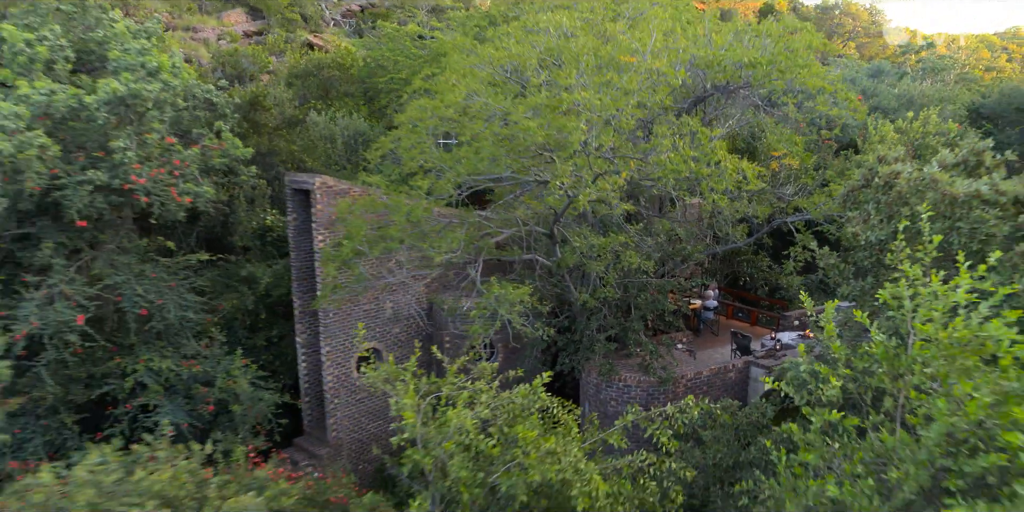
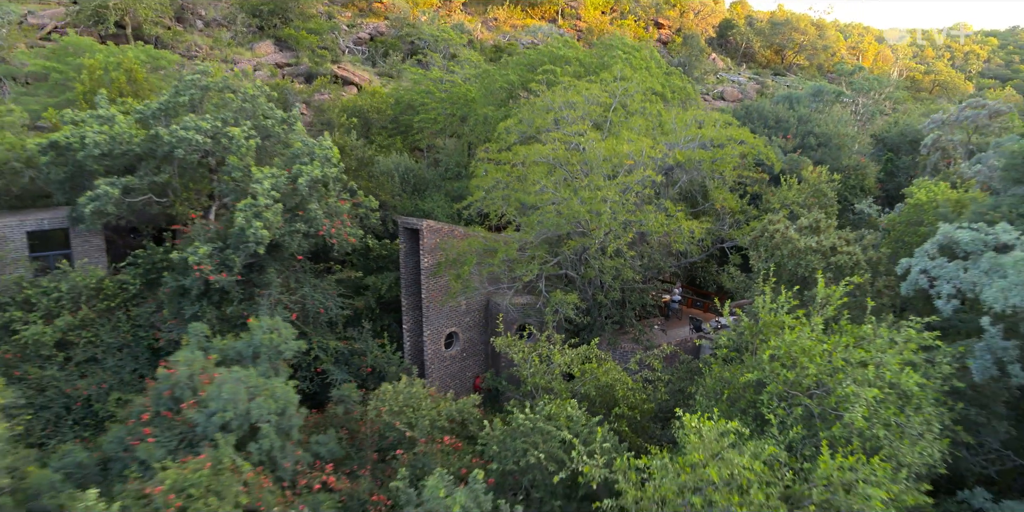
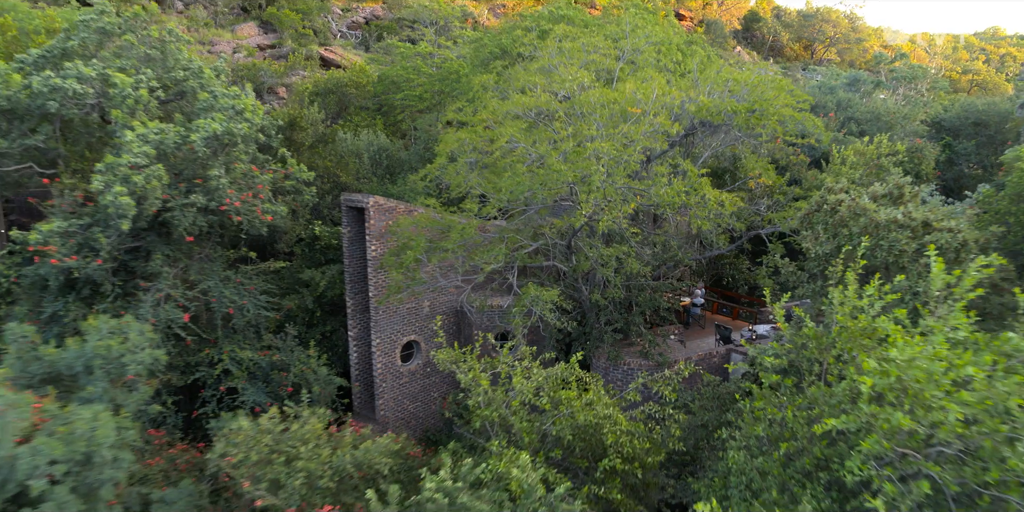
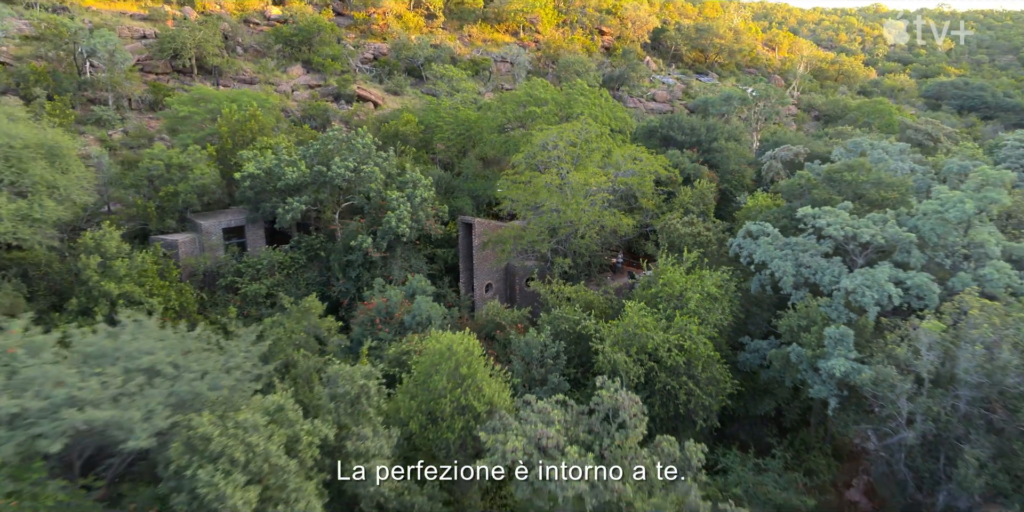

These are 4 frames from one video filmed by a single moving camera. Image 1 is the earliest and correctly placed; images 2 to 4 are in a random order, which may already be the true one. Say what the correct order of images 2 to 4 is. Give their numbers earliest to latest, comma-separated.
3, 2, 4
